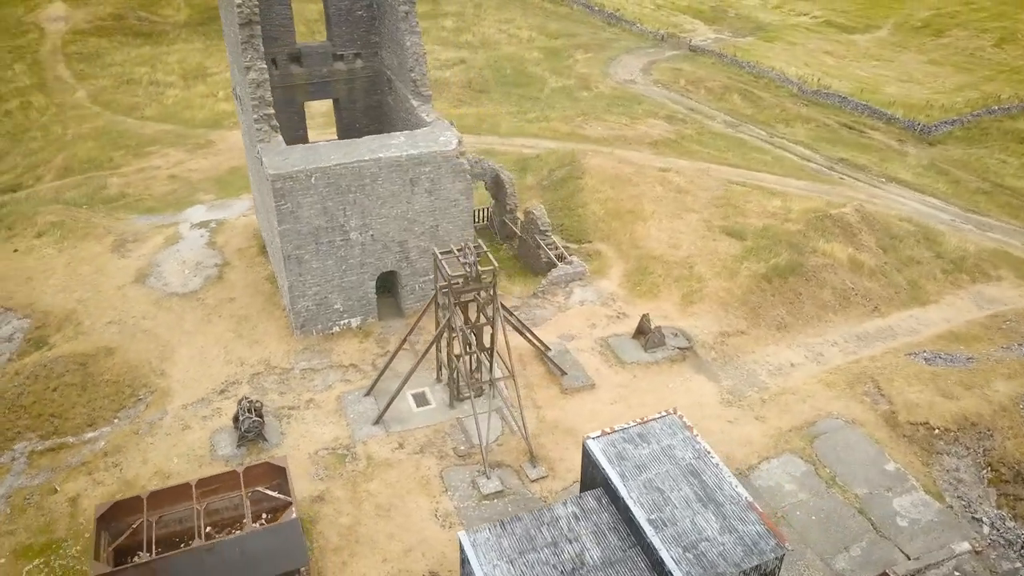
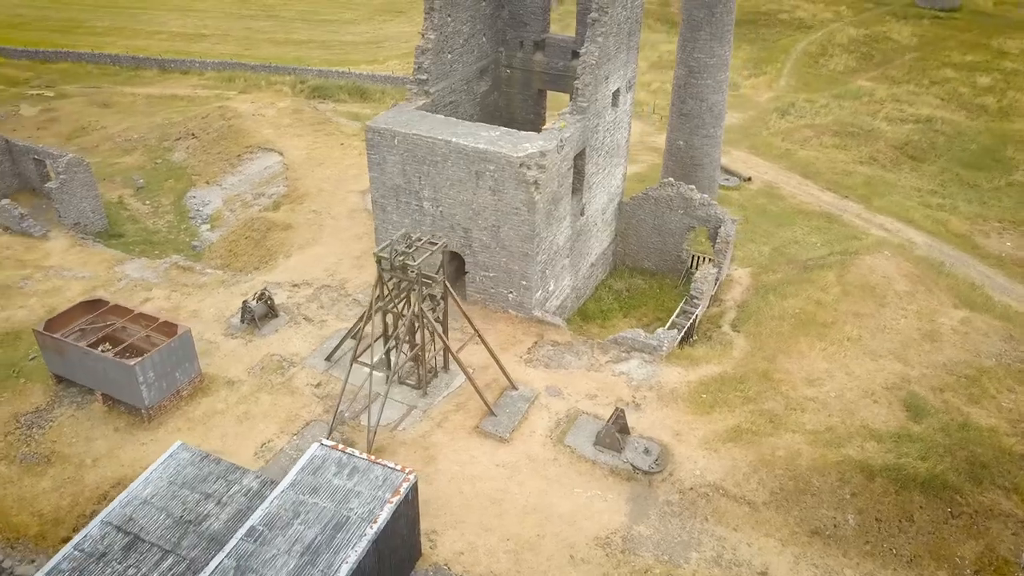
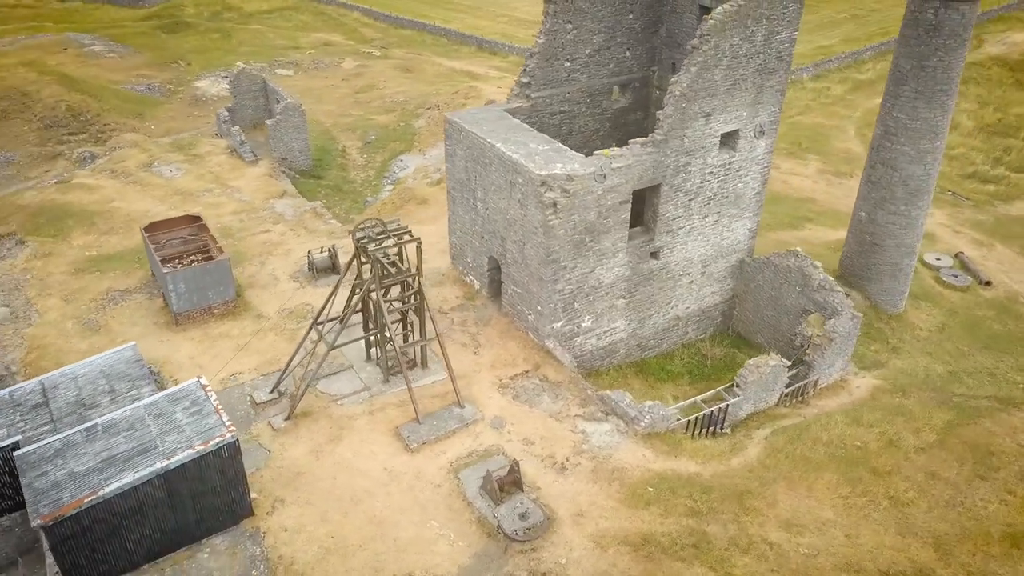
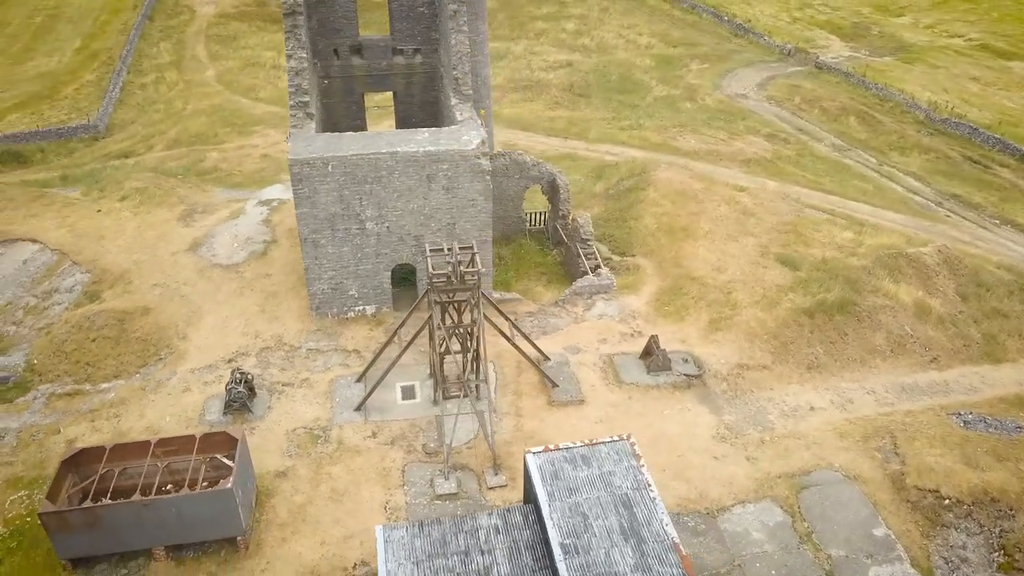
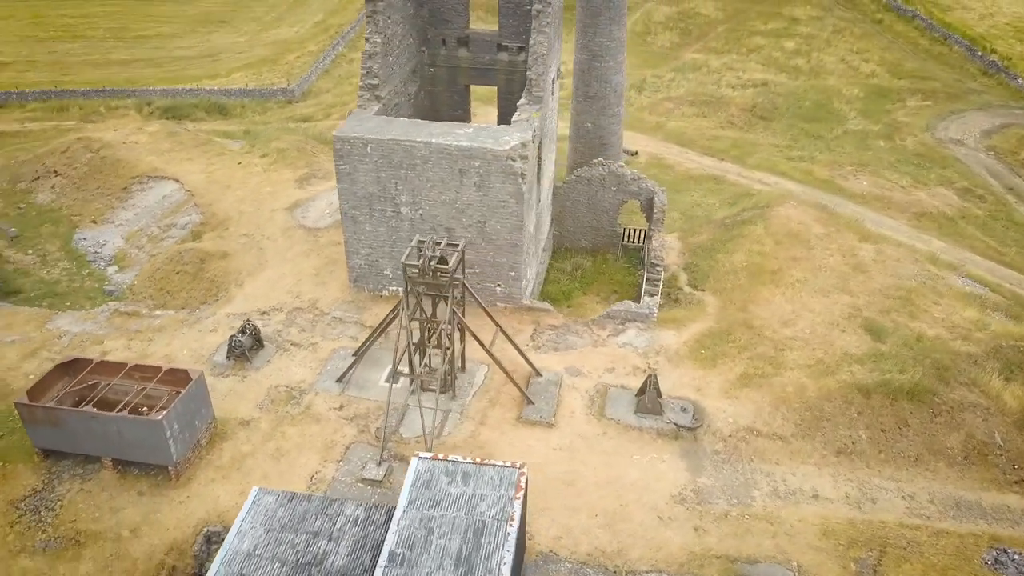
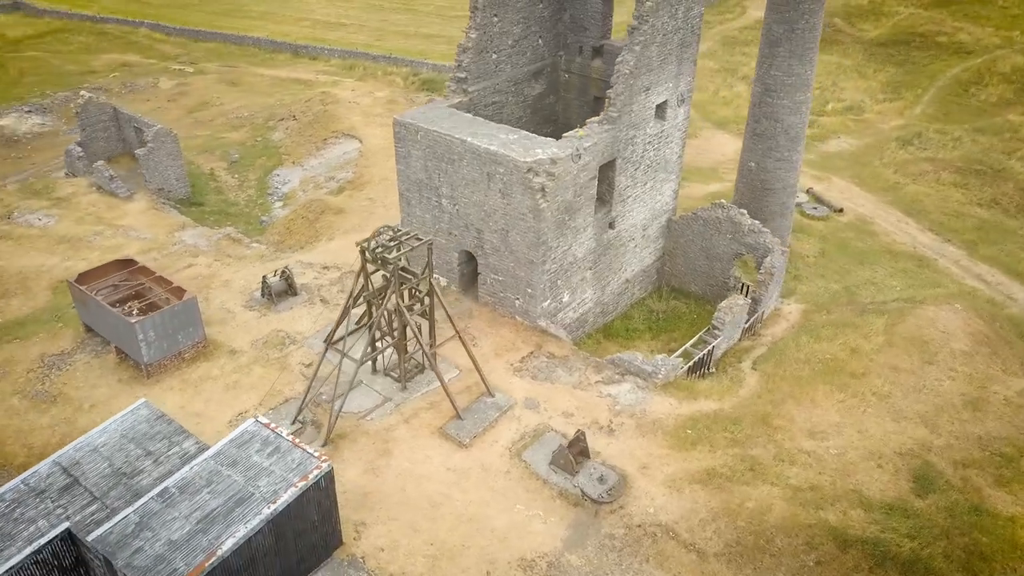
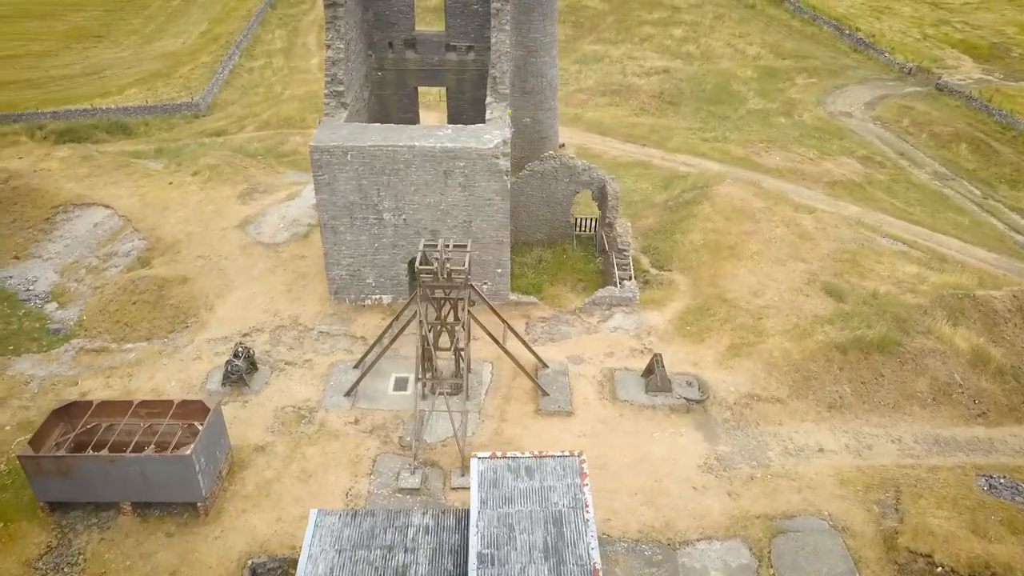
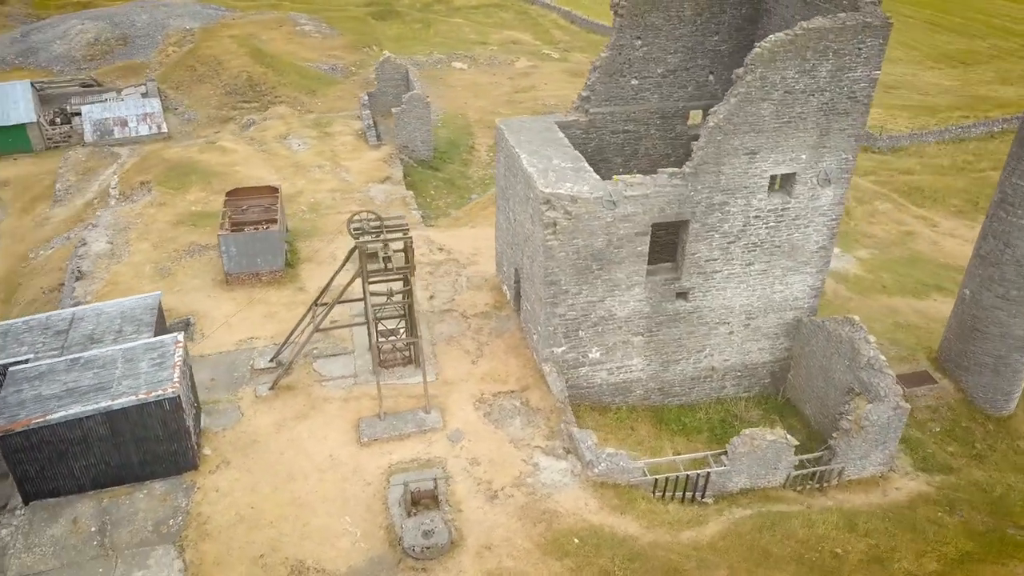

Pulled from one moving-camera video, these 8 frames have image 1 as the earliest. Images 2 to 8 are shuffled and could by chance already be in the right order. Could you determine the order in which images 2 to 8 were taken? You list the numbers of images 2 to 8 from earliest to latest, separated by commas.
4, 7, 5, 2, 6, 3, 8
